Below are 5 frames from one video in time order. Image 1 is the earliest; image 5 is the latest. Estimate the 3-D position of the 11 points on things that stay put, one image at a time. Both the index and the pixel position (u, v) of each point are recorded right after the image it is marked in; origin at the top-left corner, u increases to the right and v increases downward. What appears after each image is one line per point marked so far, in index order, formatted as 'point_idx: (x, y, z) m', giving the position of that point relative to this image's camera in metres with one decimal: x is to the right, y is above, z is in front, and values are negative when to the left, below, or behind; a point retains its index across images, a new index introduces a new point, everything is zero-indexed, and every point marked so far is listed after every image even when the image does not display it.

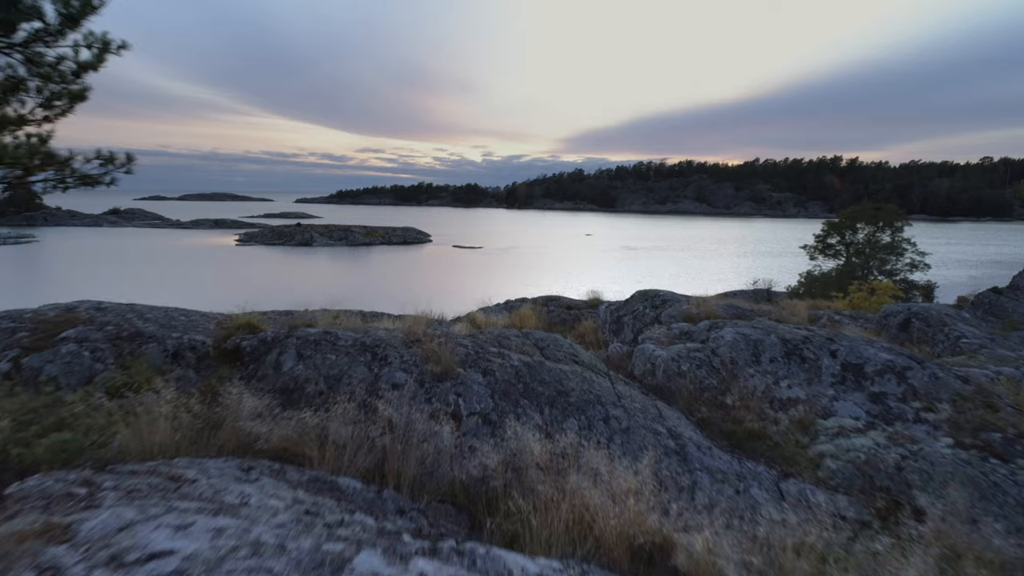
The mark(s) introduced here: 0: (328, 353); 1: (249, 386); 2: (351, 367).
0: (-0.9, -0.3, +2.7) m
1: (-1.2, -0.4, +2.5) m
2: (-0.8, -0.4, +2.6) m
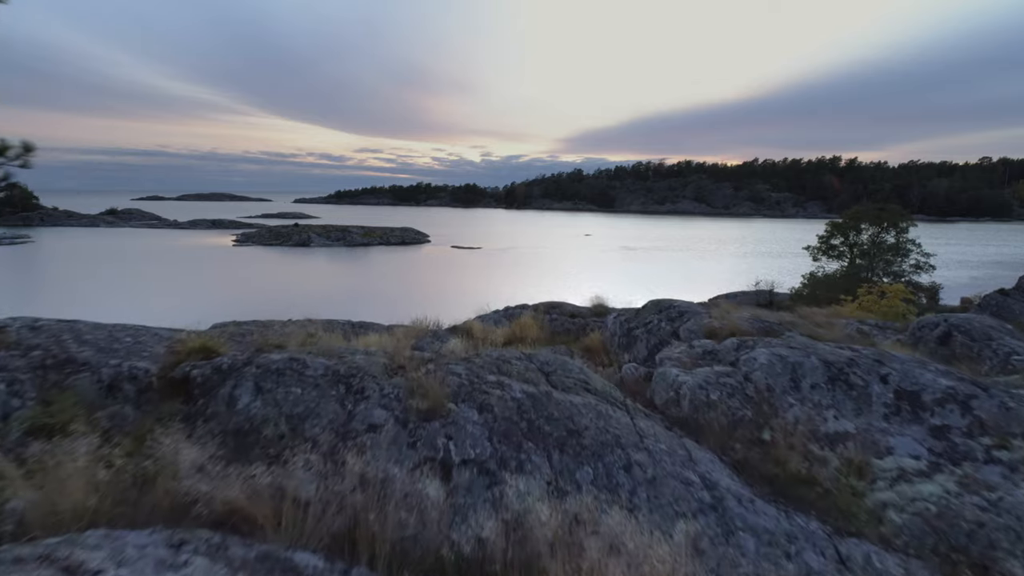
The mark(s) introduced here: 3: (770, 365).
0: (-0.9, -0.4, +2.2) m
1: (-1.2, -0.5, +2.0) m
2: (-0.8, -0.5, +2.2) m
3: (+1.4, -0.4, +2.9) m
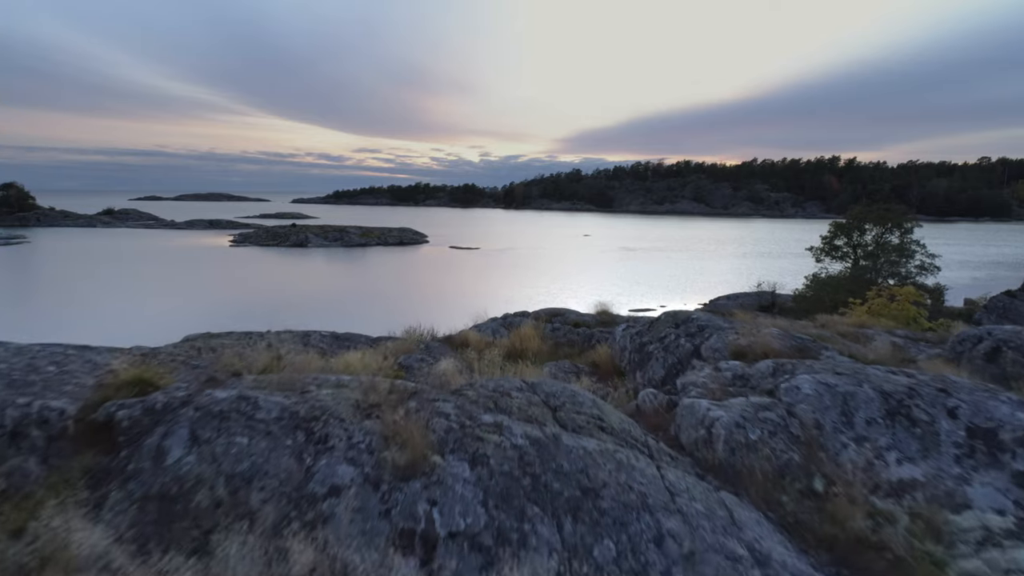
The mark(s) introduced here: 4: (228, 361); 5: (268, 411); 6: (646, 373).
0: (-0.9, -0.5, +1.8) m
1: (-1.2, -0.6, +1.6) m
2: (-0.7, -0.5, +1.7) m
3: (+1.4, -0.5, +2.5) m
4: (-1.5, -0.4, +2.8) m
5: (-0.8, -0.4, +1.9) m
6: (+0.9, -0.5, +3.5) m
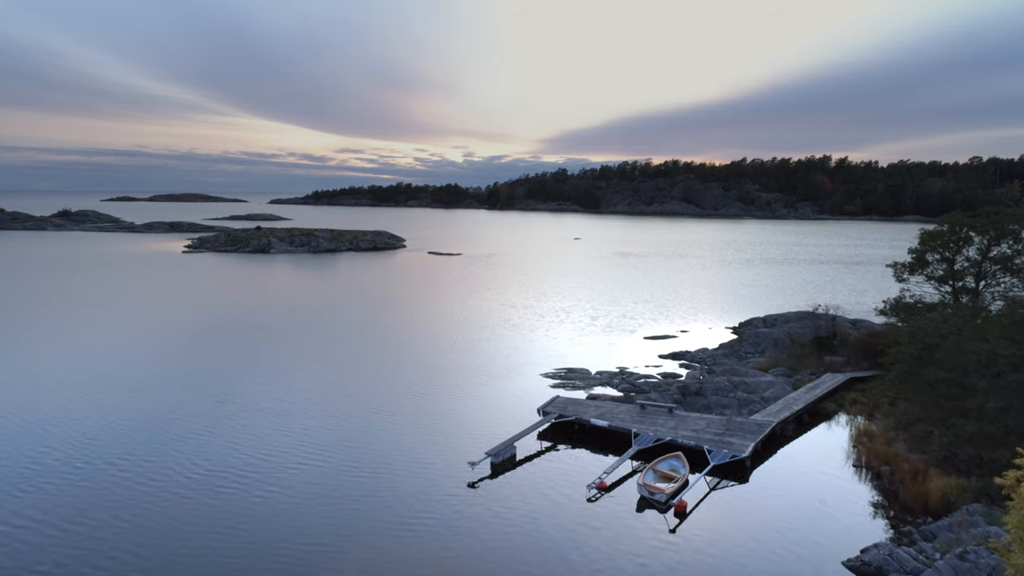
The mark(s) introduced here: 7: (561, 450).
0: (-0.6, -1.7, -5.5) m
1: (-0.9, -1.8, -5.7) m
2: (-0.4, -1.7, -5.6) m
3: (+1.7, -1.7, -4.8) m
4: (-1.2, -1.6, -4.5) m
5: (-0.5, -1.6, -5.4) m
6: (+1.1, -1.7, -3.7) m
7: (+1.5, -5.1, +17.4) m
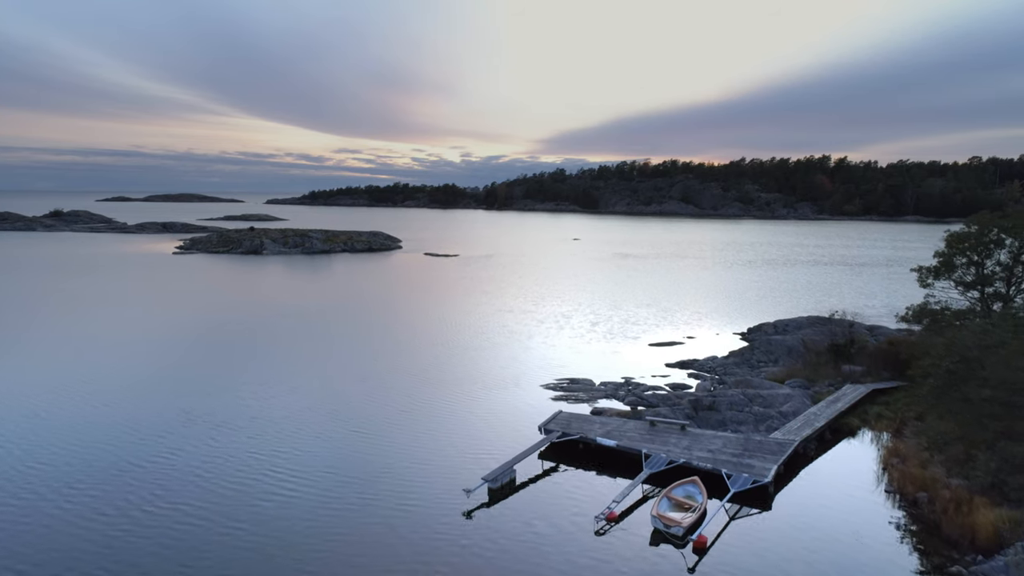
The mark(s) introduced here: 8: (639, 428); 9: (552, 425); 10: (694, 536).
0: (-0.5, -1.9, -7.0) m
1: (-0.8, -2.0, -7.2) m
2: (-0.4, -1.9, -7.0) m
3: (+1.7, -1.9, -6.2) m
4: (-1.1, -1.8, -6.0) m
5: (-0.5, -1.8, -6.8) m
6: (+1.2, -1.9, -5.1) m
7: (+1.5, -5.3, +16.0) m
8: (+3.9, -4.3, +17.2) m
9: (+1.3, -4.3, +17.5) m
10: (+4.1, -5.6, +12.5) m
